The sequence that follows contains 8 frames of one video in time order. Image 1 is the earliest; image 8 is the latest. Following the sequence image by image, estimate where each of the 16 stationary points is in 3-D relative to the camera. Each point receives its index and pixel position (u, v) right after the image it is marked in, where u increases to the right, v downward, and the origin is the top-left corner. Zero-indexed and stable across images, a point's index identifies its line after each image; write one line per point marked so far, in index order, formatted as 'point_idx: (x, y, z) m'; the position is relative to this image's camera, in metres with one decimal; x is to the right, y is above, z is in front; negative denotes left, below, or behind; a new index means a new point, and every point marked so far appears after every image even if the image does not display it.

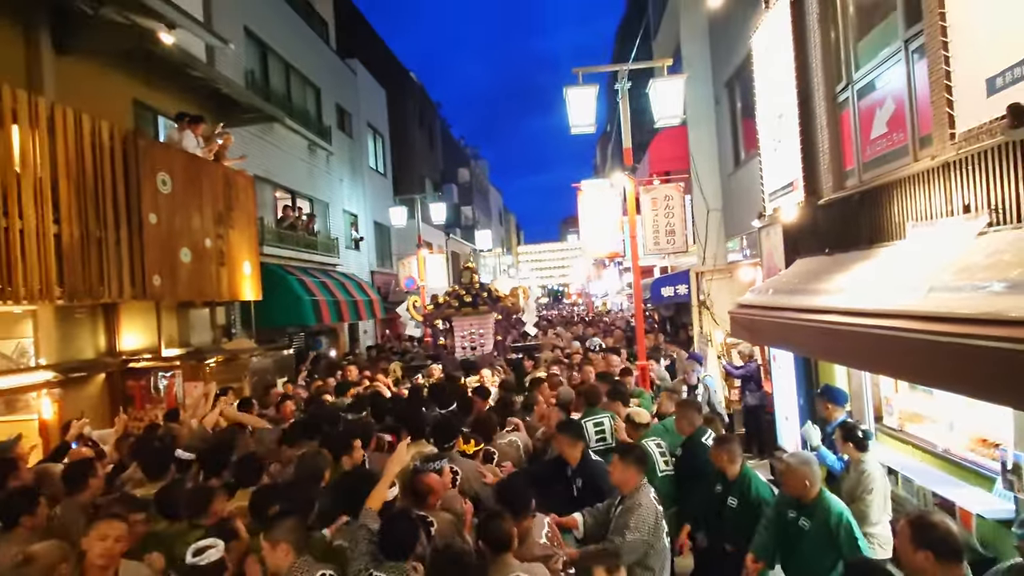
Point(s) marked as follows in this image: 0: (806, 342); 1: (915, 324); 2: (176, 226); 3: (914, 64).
0: (+3.0, -0.6, +6.0) m
1: (+3.0, -0.3, +4.5) m
2: (-5.7, +1.1, +10.2) m
3: (+4.2, +2.4, +6.3) m
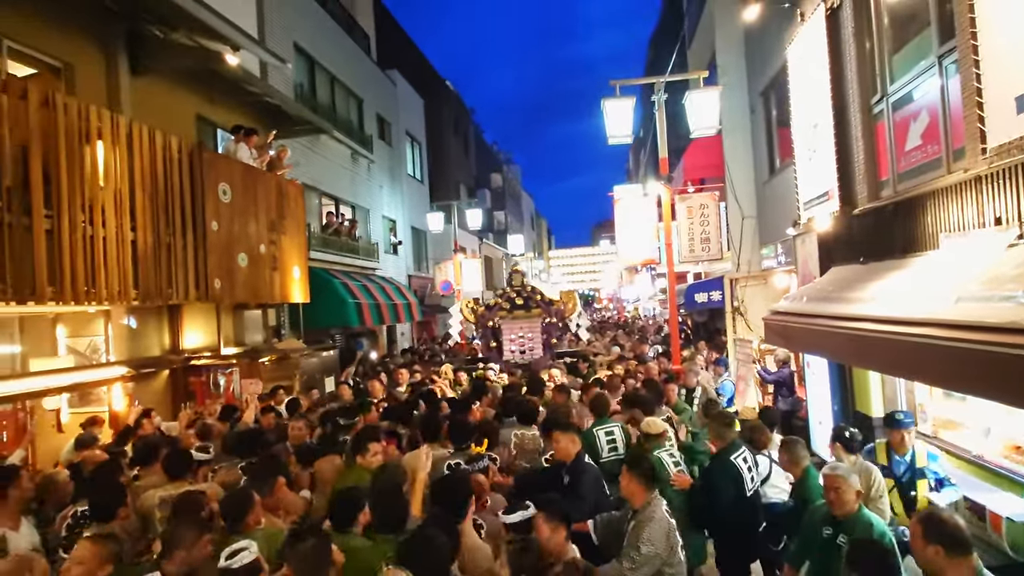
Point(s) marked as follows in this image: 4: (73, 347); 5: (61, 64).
0: (+3.4, -0.6, +6.2) m
1: (+3.4, -0.3, +4.7) m
2: (-5.0, +1.0, +10.9) m
3: (+4.6, +2.3, +6.4) m
4: (-7.0, -0.9, +9.6) m
5: (-6.5, +3.2, +8.7) m
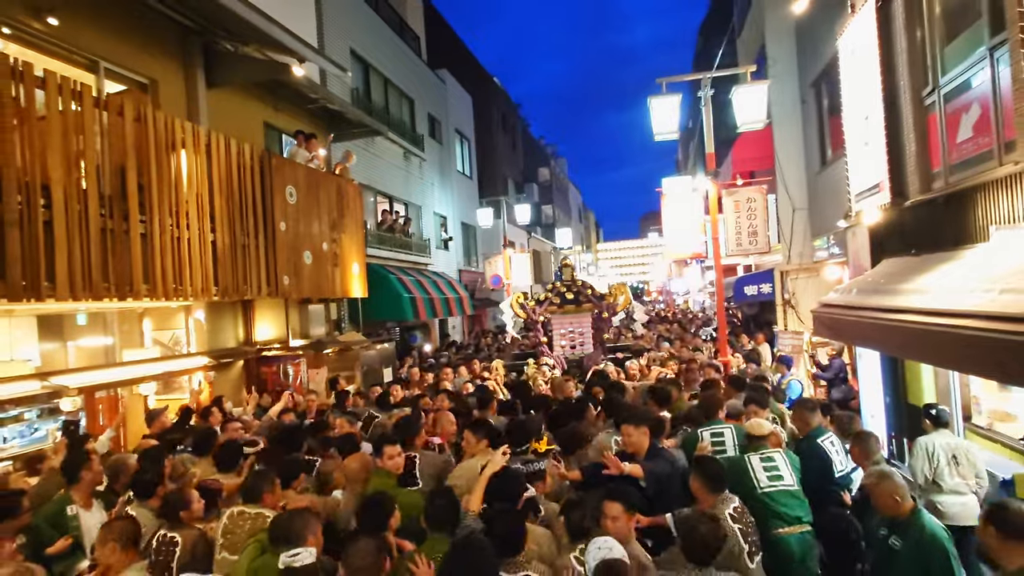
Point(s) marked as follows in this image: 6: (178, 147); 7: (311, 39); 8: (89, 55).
0: (+4.0, -0.6, +6.4) m
1: (+3.8, -0.3, +4.8) m
2: (-4.1, +1.1, +11.6) m
3: (+5.2, +2.4, +6.4) m
4: (-6.1, -0.9, +10.5) m
5: (-5.8, +3.3, +9.5) m
6: (-4.9, +2.0, +8.7) m
7: (-4.3, +5.4, +13.0) m
8: (-5.9, +3.3, +8.4) m
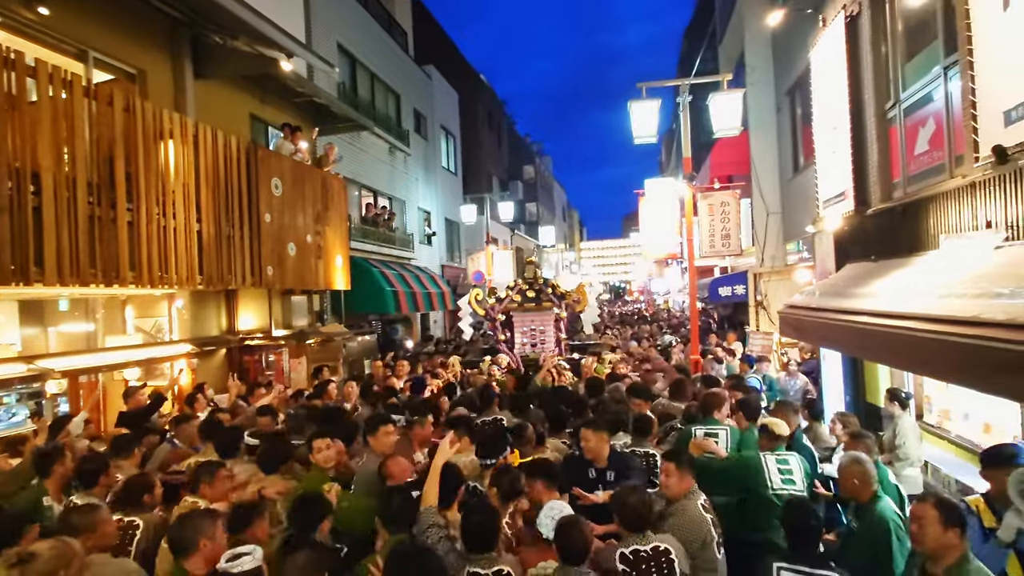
0: (+3.7, -0.6, +6.8) m
1: (+3.6, -0.3, +5.2) m
2: (-4.4, +1.3, +11.8) m
3: (+5.0, +2.3, +6.9) m
4: (-6.5, -0.7, +10.6) m
5: (-6.0, +3.5, +9.6) m
6: (-5.1, +2.2, +8.9) m
7: (-4.6, +5.5, +13.1) m
8: (-6.1, +3.5, +8.5) m
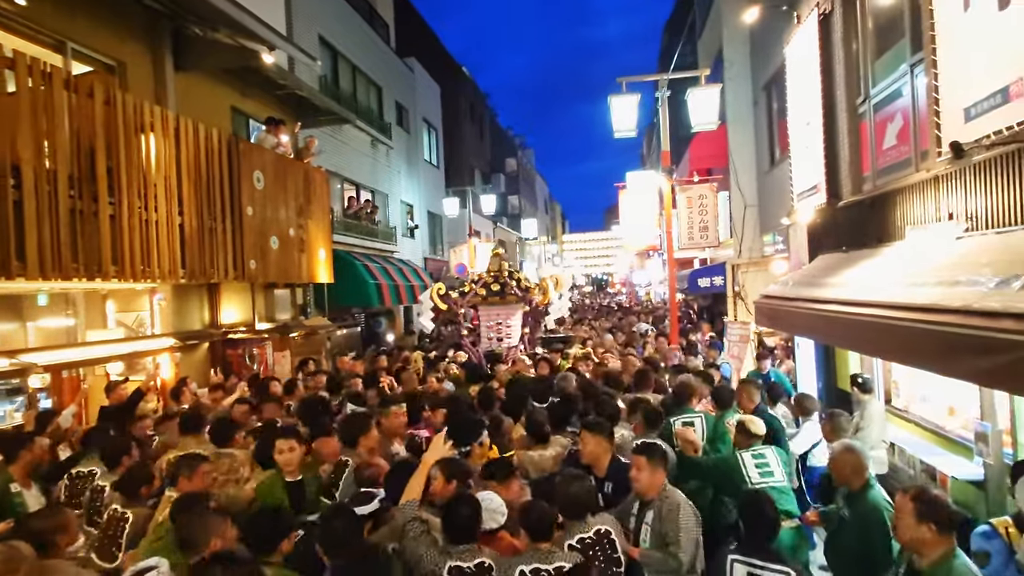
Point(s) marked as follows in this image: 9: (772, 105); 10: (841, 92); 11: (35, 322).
0: (+3.5, -0.5, +7.0) m
1: (+3.4, -0.2, +5.5) m
2: (-4.8, +1.4, +11.8) m
3: (+4.8, +2.4, +7.1) m
4: (-6.8, -0.6, +10.6) m
5: (-6.3, +3.6, +9.6) m
6: (-5.4, +2.3, +8.9) m
7: (-5.0, +5.7, +13.0) m
8: (-6.4, +3.5, +8.5) m
9: (+6.3, +4.4, +14.6) m
10: (+5.0, +3.0, +9.2) m
11: (-7.3, -0.5, +9.2) m
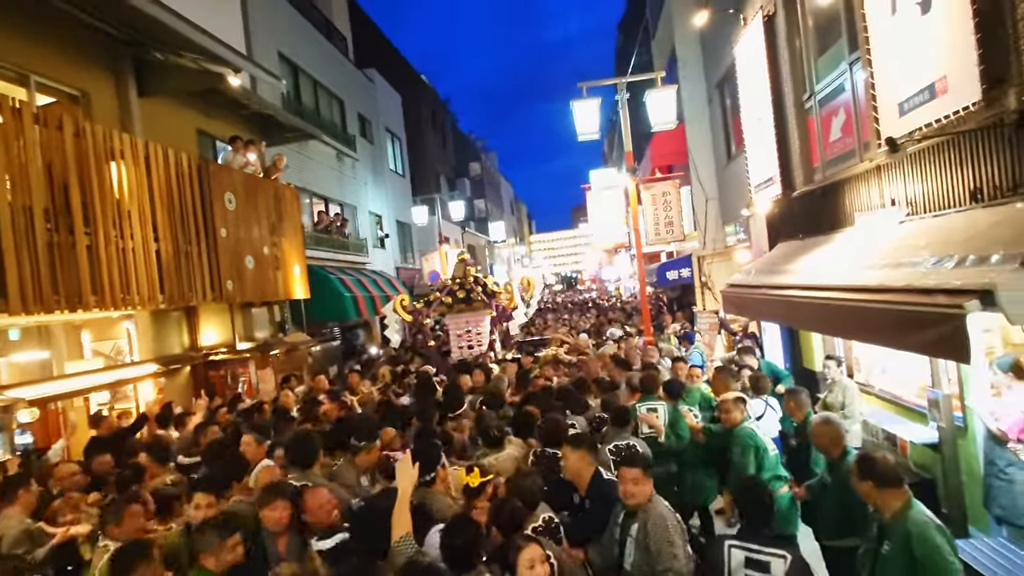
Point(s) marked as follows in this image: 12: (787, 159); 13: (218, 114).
0: (+3.3, -0.3, +7.5) m
1: (+3.3, -0.1, +5.9) m
2: (-5.3, +1.0, +11.9) m
3: (+4.4, +2.6, +7.7) m
4: (-7.2, -1.1, +10.5) m
5: (-6.9, +3.1, +9.6) m
6: (-5.8, +1.9, +8.9) m
7: (-5.9, +5.3, +13.1) m
8: (-6.9, +3.1, +8.5) m
9: (+5.4, +4.7, +15.2) m
10: (+4.5, +3.2, +9.7) m
11: (-7.6, -1.0, +9.2) m
12: (+4.5, +2.1, +10.0) m
13: (-6.4, +3.8, +13.0) m
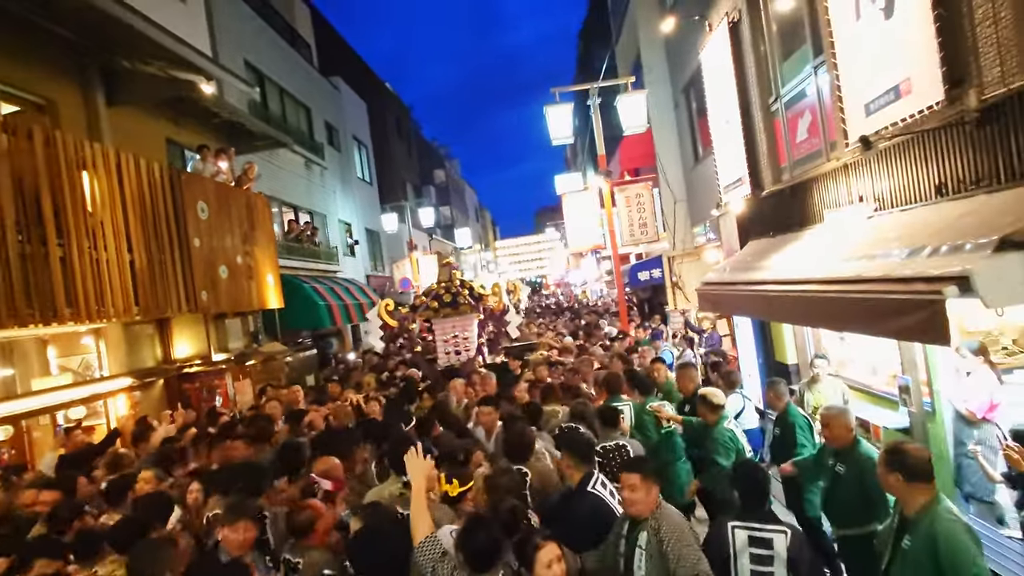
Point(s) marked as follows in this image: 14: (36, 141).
0: (+3.1, -0.3, +7.8) m
1: (+3.2, 0.0, +6.2) m
2: (-5.8, +0.8, +11.7) m
3: (+4.1, +2.7, +8.0) m
4: (-7.5, -1.3, +10.2) m
5: (-7.2, +2.9, +9.3) m
6: (-6.1, +1.7, +8.7) m
7: (-6.5, +5.0, +12.9) m
8: (-7.2, +2.9, +8.2) m
9: (+4.7, +4.7, +15.6) m
10: (+4.1, +3.3, +10.1) m
11: (-7.8, -1.3, +8.8) m
12: (+4.2, +2.2, +10.3) m
13: (-6.9, +3.5, +12.8) m
14: (-6.2, +1.9, +7.8) m
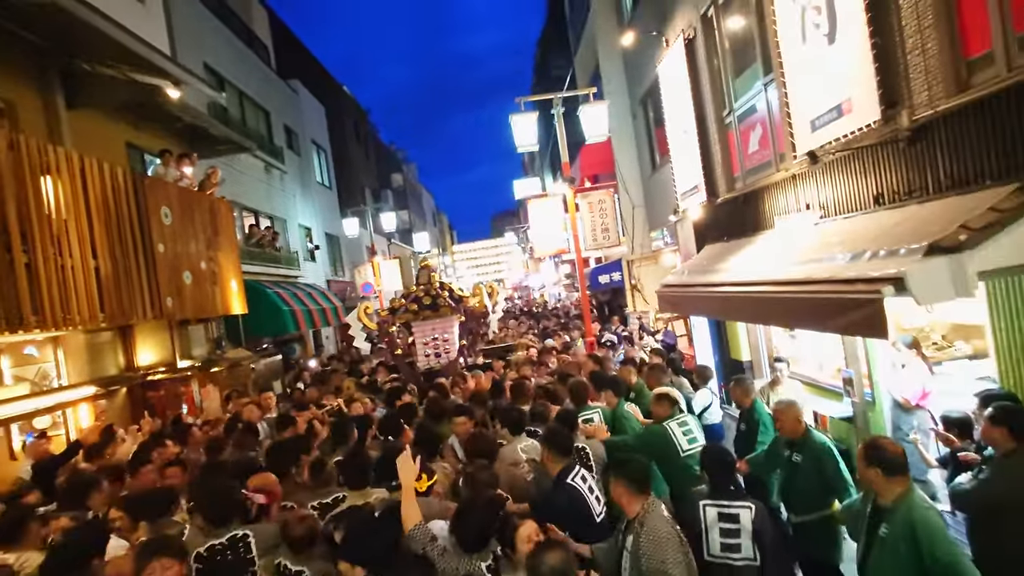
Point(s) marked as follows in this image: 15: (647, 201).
0: (+2.8, -0.3, +8.3) m
1: (+3.0, 0.0, +6.8) m
2: (-6.4, +0.7, +11.5) m
3: (+3.7, +2.7, +8.7) m
4: (-8.0, -1.4, +9.9) m
5: (-7.7, +2.8, +9.1) m
6: (-6.5, +1.6, +8.5) m
7: (-7.3, +4.9, +12.8) m
8: (-7.6, +2.8, +8.0) m
9: (+3.7, +4.7, +16.3) m
10: (+3.5, +3.3, +10.7) m
11: (-8.2, -1.4, +8.5) m
12: (+3.6, +2.2, +11.0) m
13: (-7.7, +3.4, +12.6) m
14: (-6.5, +1.8, +7.7) m
15: (+4.0, +2.6, +18.0) m
